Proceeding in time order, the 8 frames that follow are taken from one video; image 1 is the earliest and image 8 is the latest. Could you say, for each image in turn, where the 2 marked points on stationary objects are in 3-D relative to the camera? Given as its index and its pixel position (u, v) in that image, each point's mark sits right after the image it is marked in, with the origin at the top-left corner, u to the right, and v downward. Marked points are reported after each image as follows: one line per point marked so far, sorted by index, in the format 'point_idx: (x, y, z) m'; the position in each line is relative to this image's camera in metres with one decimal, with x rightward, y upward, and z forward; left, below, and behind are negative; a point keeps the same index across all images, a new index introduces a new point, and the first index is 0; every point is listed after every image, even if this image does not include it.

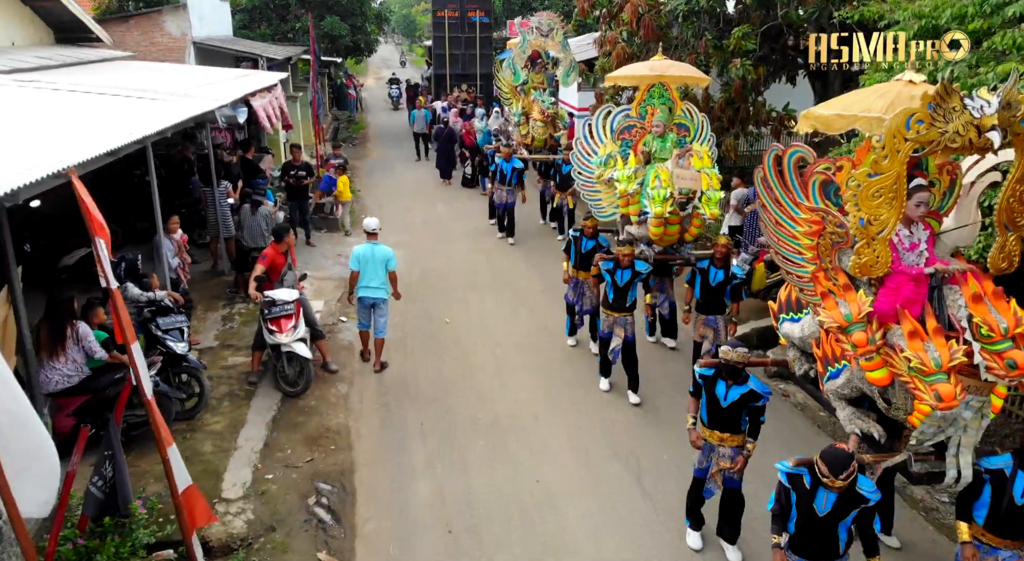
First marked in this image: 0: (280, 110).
0: (-3.6, +2.6, +10.3) m
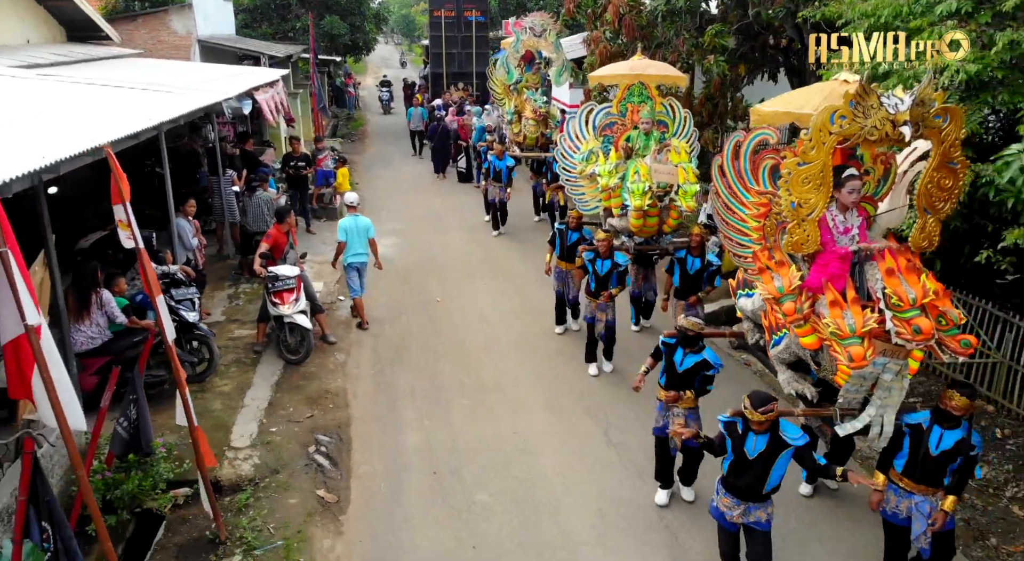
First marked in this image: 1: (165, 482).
0: (-3.7, +2.8, +10.8) m
1: (-2.2, -1.3, +4.4) m
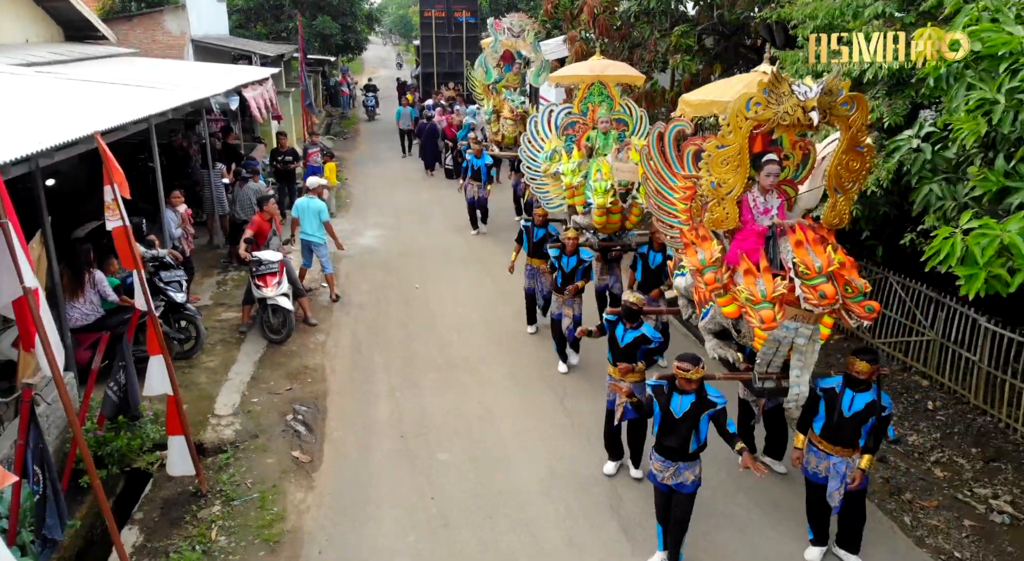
0: (-4.0, +3.0, +11.2) m
1: (-2.5, -1.1, +4.8) m
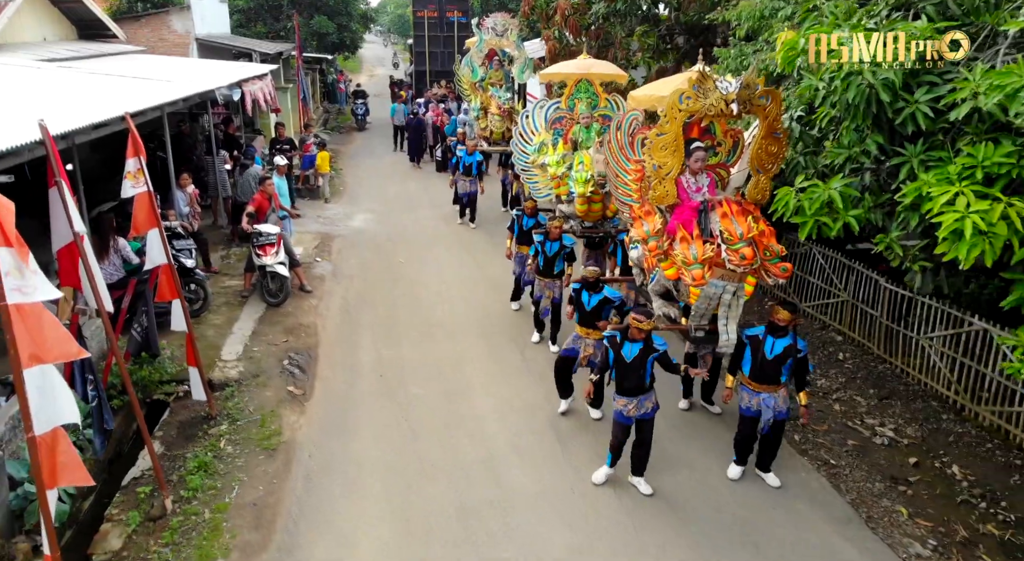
0: (-4.3, +3.3, +12.1) m
1: (-2.9, -0.8, +5.7) m
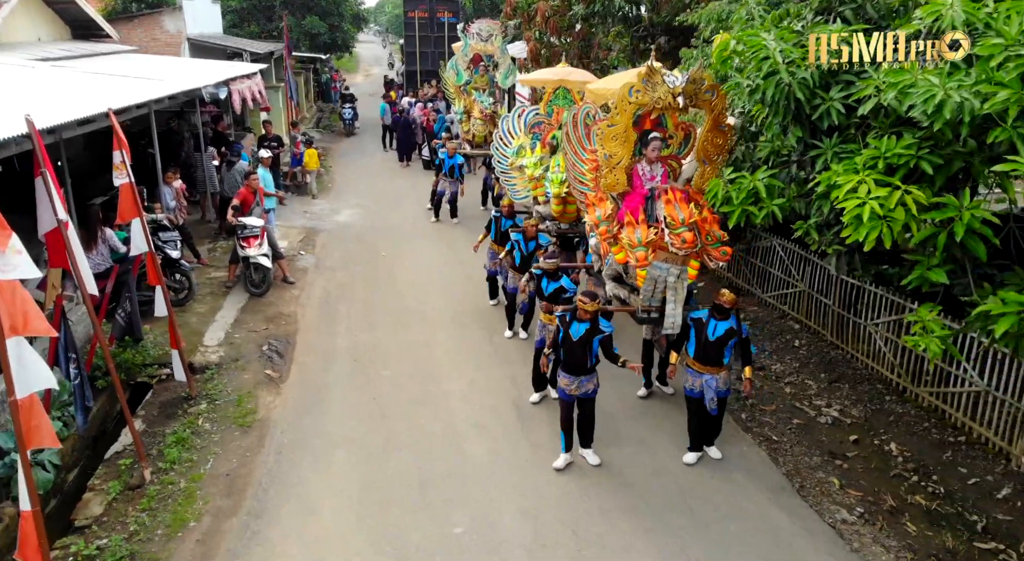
0: (-4.7, +3.4, +12.4) m
1: (-3.2, -0.7, +6.0) m
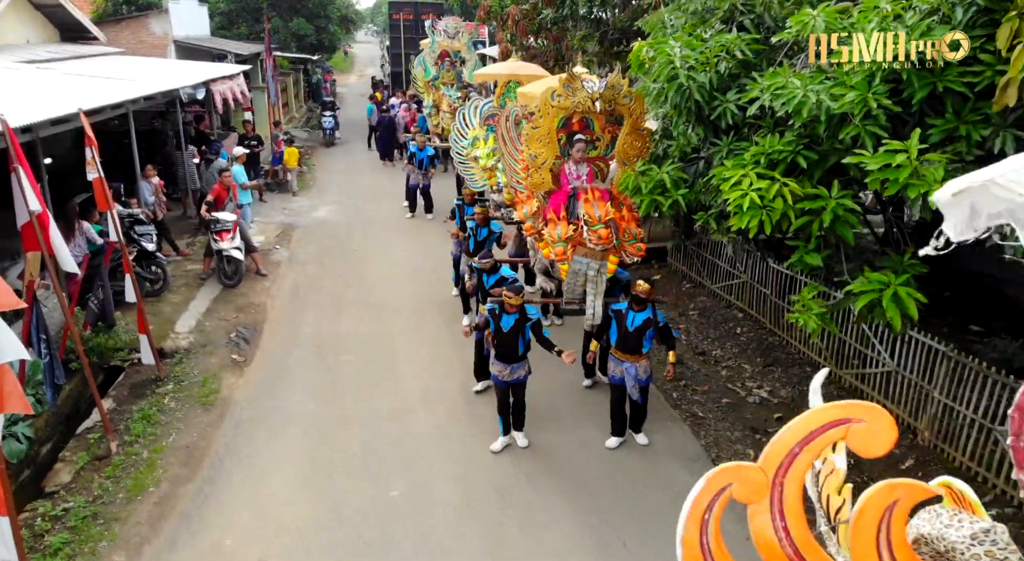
0: (-5.1, +3.5, +12.8) m
1: (-3.6, -0.6, +6.4) m
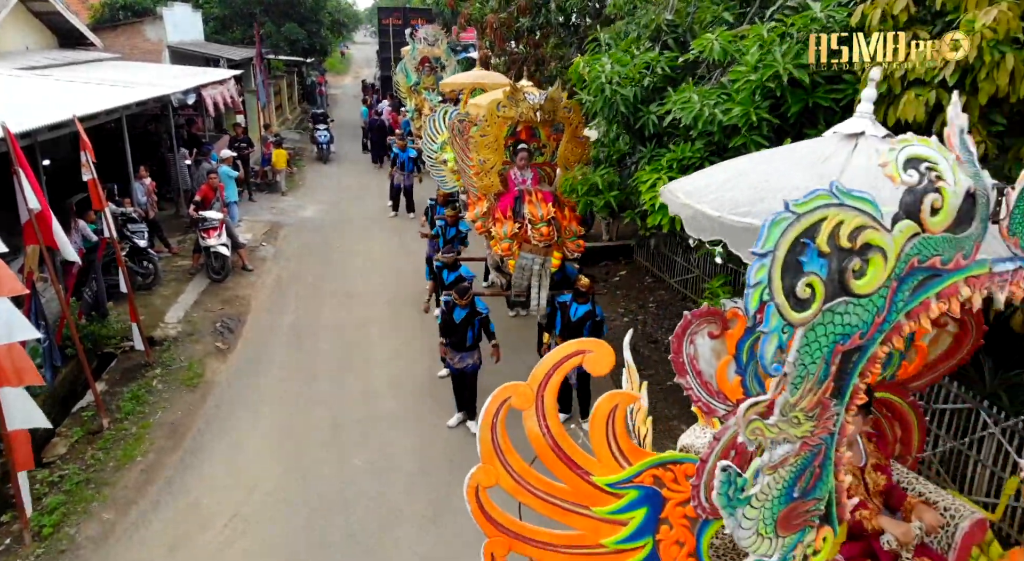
0: (-5.5, +3.6, +13.3) m
1: (-4.0, -0.5, +6.9) m
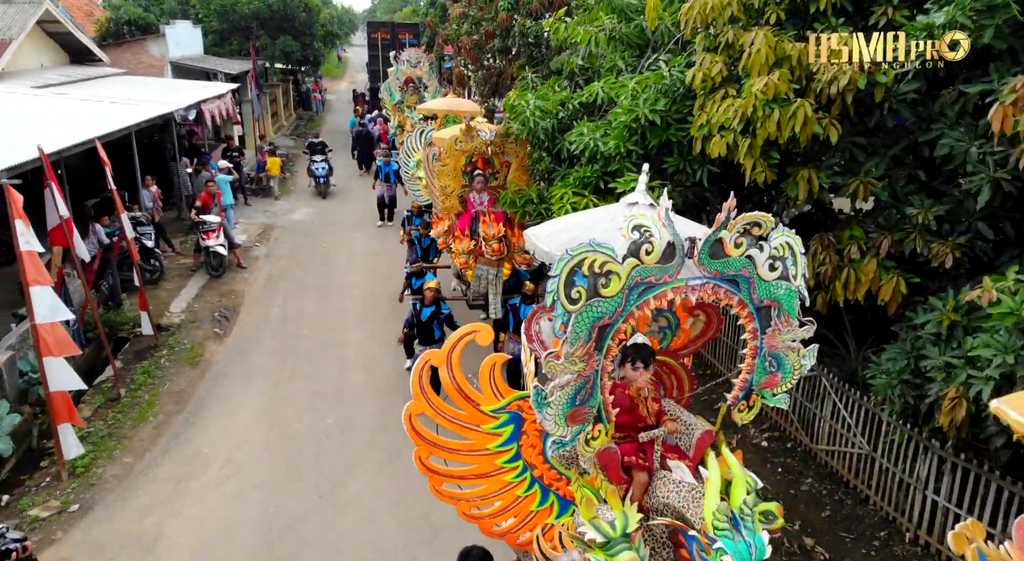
0: (-6.1, +3.6, +14.5) m
1: (-4.6, -0.5, +8.1) m
